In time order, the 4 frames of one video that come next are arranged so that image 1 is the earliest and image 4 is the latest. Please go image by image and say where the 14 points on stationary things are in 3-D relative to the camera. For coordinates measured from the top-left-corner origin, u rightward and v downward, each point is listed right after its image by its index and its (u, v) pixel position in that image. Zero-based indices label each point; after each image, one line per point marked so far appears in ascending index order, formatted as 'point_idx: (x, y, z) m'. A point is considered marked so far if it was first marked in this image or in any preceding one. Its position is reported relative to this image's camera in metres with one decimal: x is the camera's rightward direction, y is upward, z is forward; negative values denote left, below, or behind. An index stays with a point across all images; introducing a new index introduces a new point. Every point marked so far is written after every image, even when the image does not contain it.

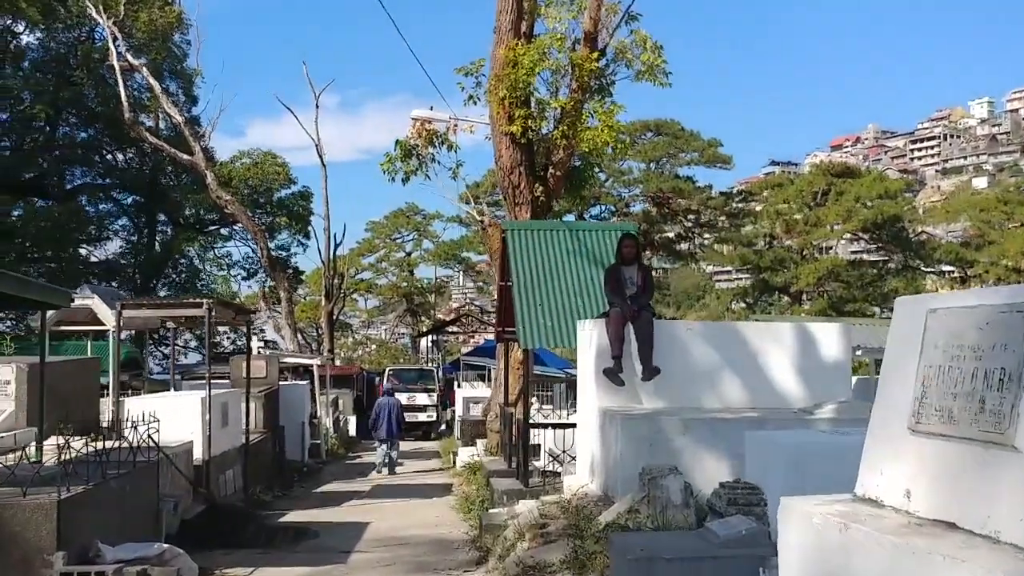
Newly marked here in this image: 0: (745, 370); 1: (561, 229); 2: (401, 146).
0: (+2.0, -0.7, +9.2) m
1: (+0.6, +0.7, +12.5) m
2: (-1.8, +2.3, +17.4) m
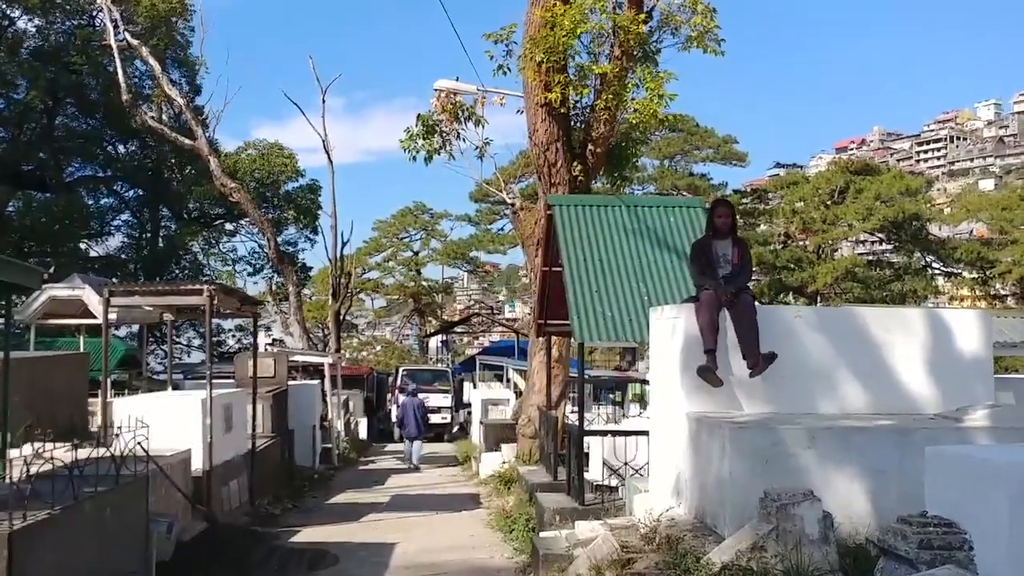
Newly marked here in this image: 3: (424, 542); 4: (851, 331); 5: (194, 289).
0: (+2.5, -0.5, +7.5) m
1: (+1.1, +0.9, +10.8) m
2: (-1.3, +2.5, +15.7) m
3: (-0.9, -2.6, +10.6) m
4: (+2.4, -0.3, +7.5) m
5: (-3.6, 0.0, +12.0) m
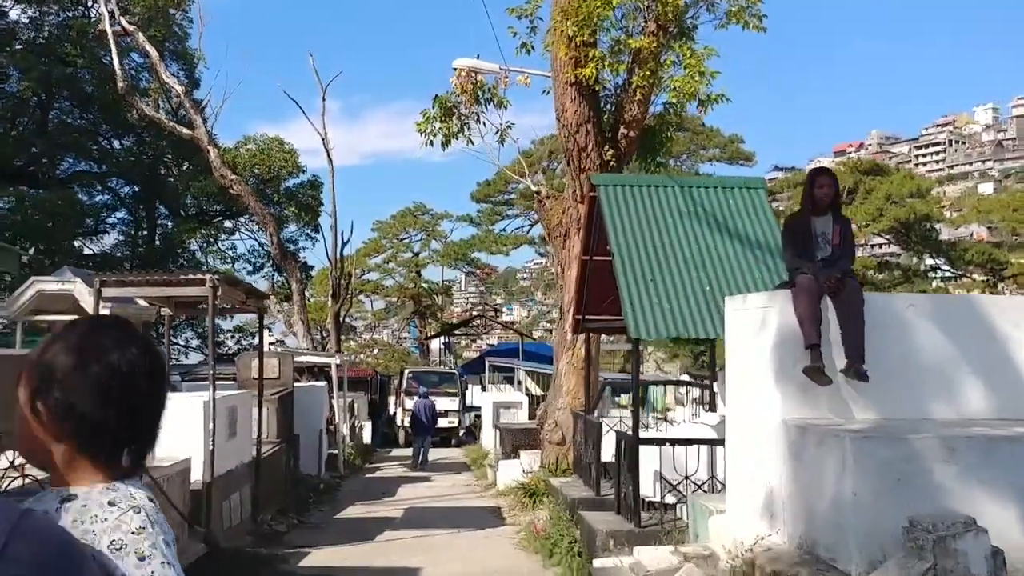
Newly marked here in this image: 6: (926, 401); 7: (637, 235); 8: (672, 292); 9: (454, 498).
0: (+2.9, -0.5, +6.3) m
1: (+1.4, +0.9, +9.6) m
2: (-1.0, +2.5, +14.5) m
3: (-0.5, -2.5, +9.4) m
4: (+2.8, -0.2, +6.3) m
5: (-3.2, +0.1, +10.7) m
6: (+2.5, -0.7, +6.2) m
7: (+1.1, +0.4, +8.9) m
8: (+1.3, 0.0, +8.5) m
9: (-0.9, -3.2, +15.8) m
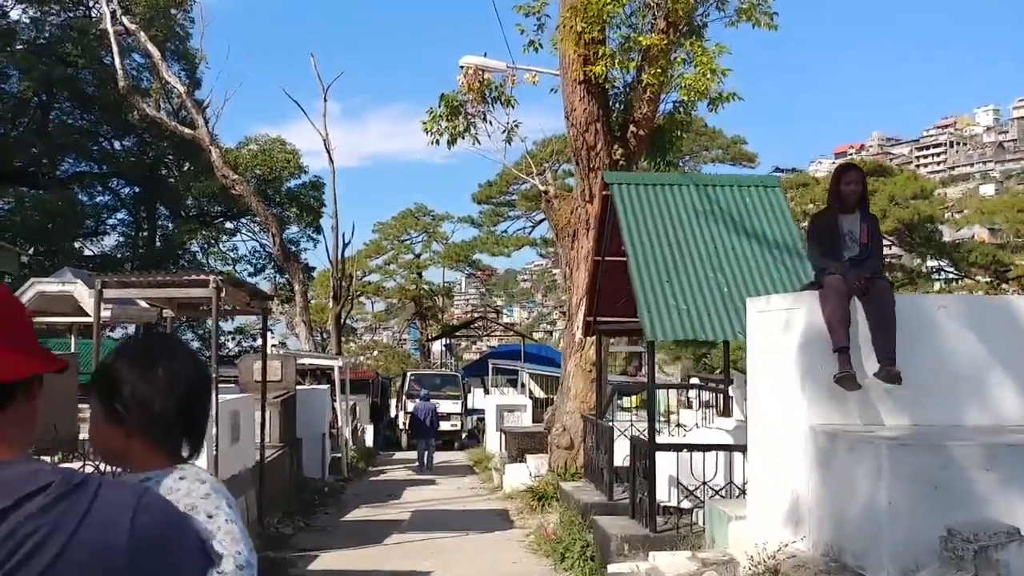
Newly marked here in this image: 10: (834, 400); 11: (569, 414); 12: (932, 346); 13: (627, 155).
0: (+3.0, -0.5, +6.1) m
1: (+1.5, +0.9, +9.4) m
2: (-0.9, +2.5, +14.3) m
3: (-0.4, -2.5, +9.2) m
4: (+2.9, -0.2, +6.1) m
5: (-3.1, +0.1, +10.6) m
6: (+2.6, -0.7, +6.1) m
7: (+1.2, +0.4, +8.8) m
8: (+1.4, 0.0, +8.3) m
9: (-0.8, -3.2, +15.6) m
10: (+1.8, -0.6, +5.9) m
11: (+0.7, -1.6, +13.3) m
12: (+2.4, -0.3, +6.0) m
13: (+1.5, +1.7, +13.8) m
